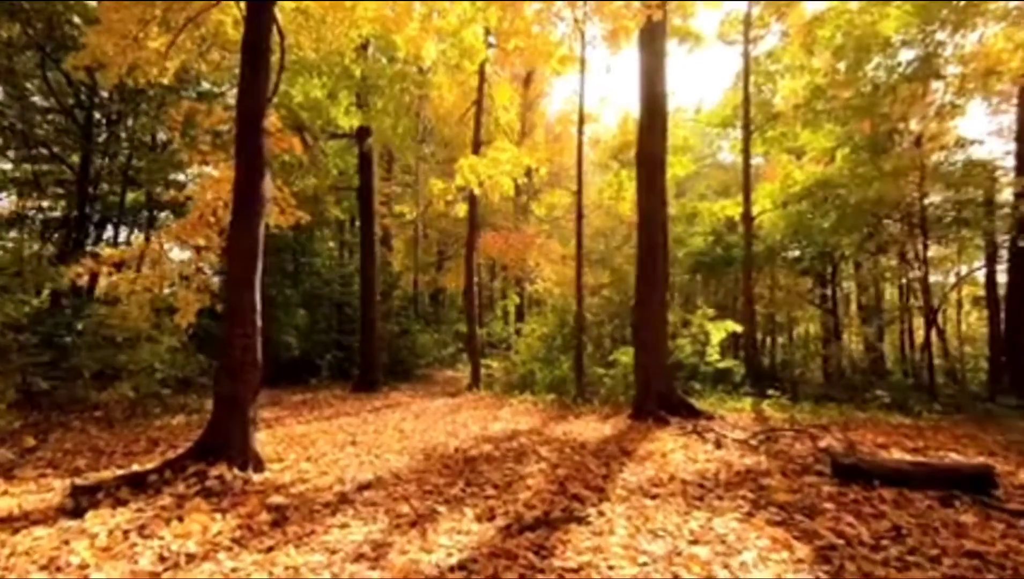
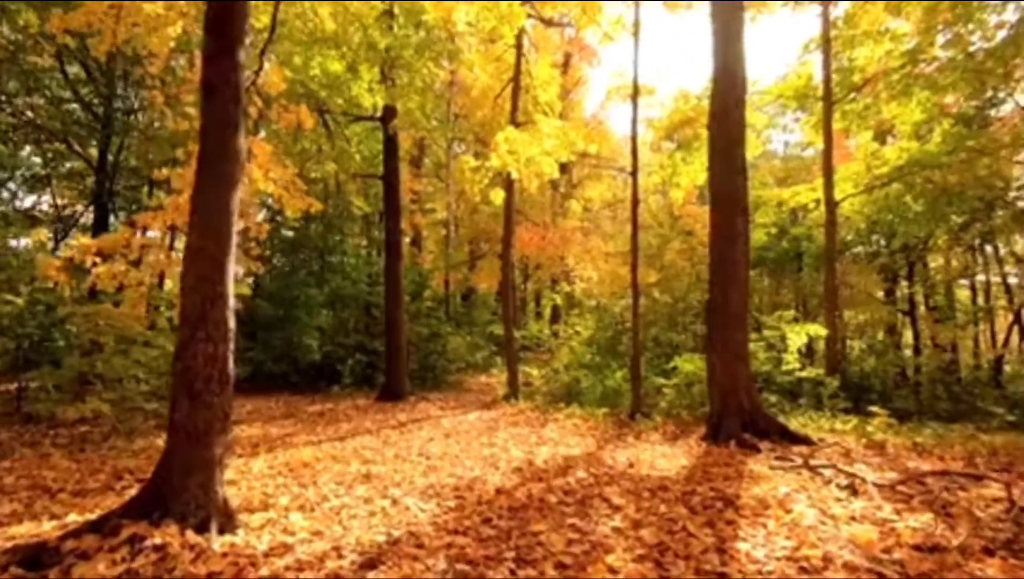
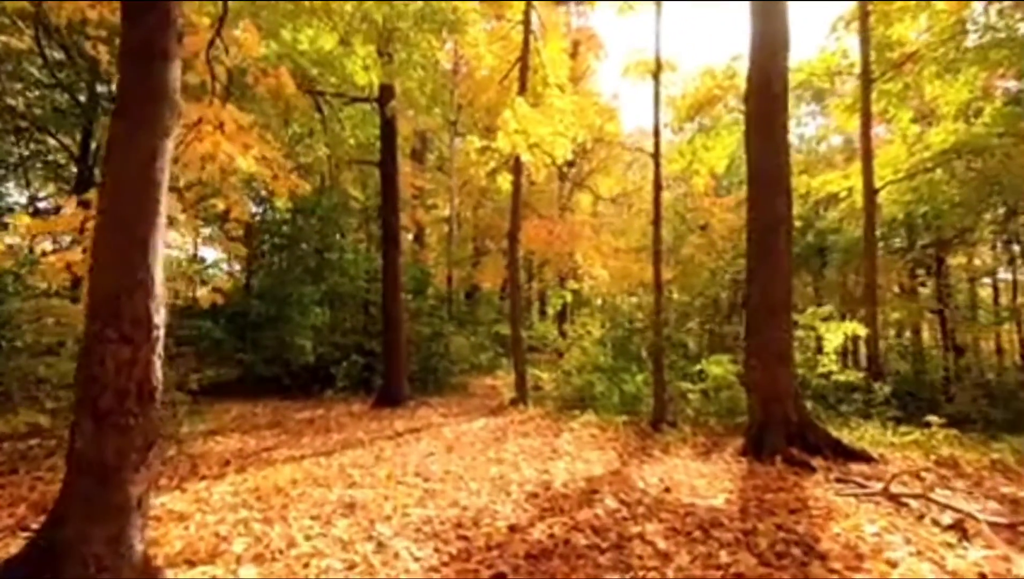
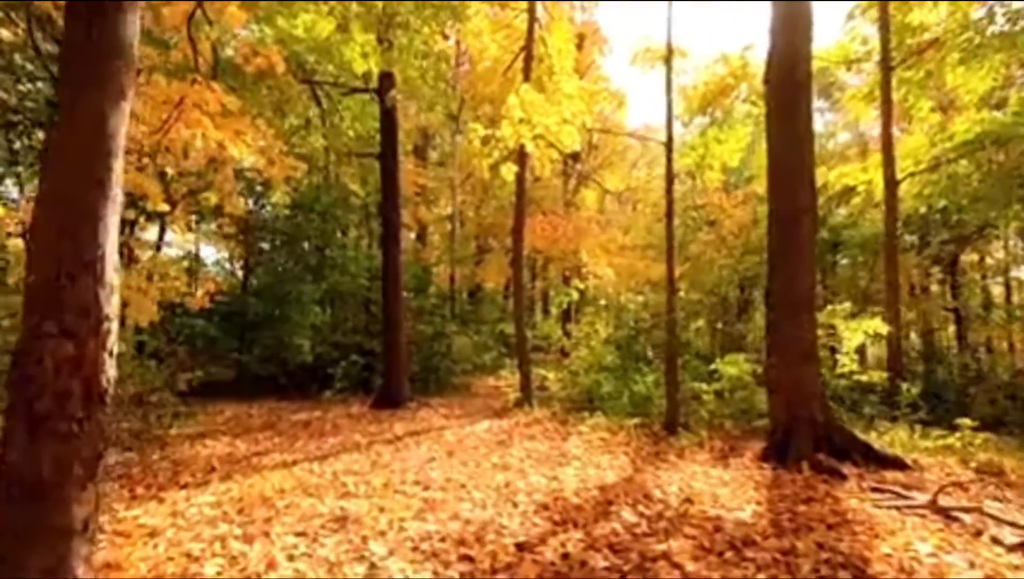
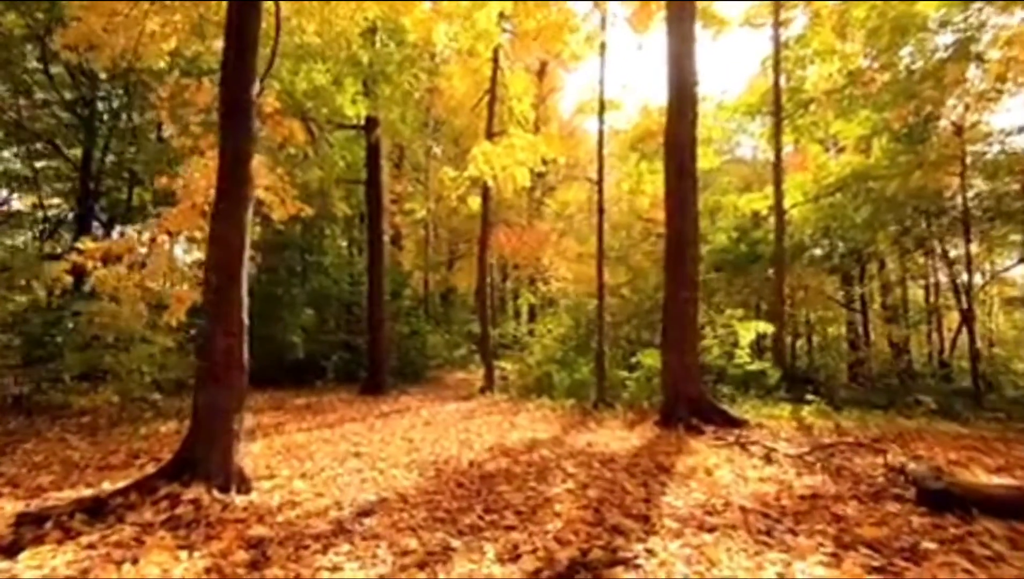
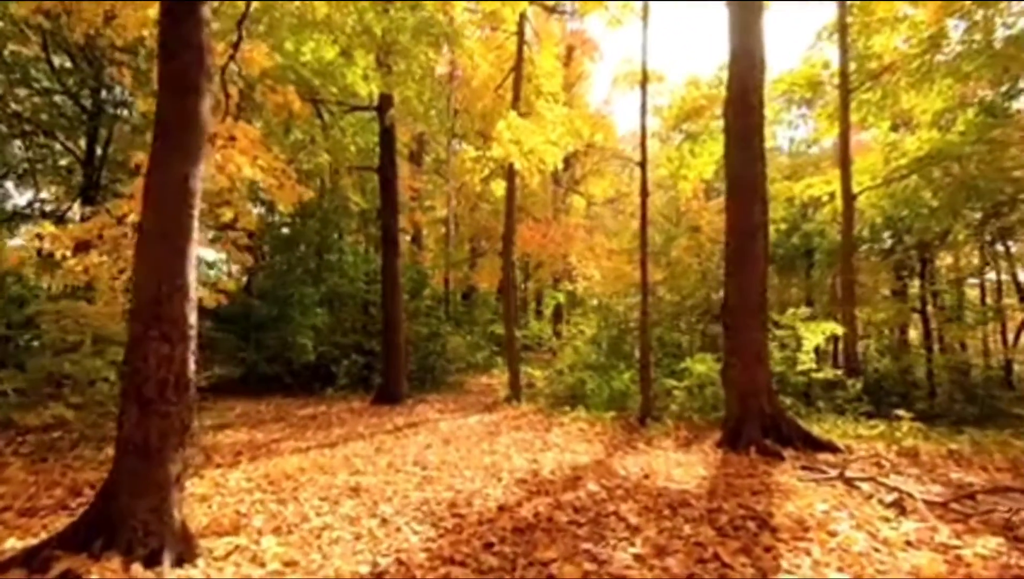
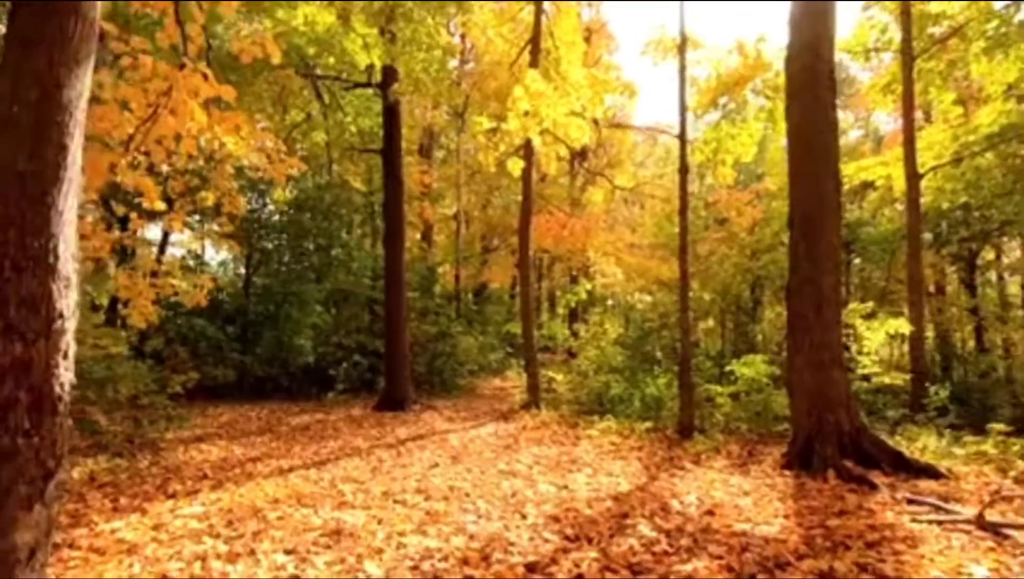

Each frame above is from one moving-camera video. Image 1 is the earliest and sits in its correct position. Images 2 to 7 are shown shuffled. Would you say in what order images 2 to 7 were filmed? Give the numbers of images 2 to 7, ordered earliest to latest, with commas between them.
5, 2, 6, 3, 4, 7
